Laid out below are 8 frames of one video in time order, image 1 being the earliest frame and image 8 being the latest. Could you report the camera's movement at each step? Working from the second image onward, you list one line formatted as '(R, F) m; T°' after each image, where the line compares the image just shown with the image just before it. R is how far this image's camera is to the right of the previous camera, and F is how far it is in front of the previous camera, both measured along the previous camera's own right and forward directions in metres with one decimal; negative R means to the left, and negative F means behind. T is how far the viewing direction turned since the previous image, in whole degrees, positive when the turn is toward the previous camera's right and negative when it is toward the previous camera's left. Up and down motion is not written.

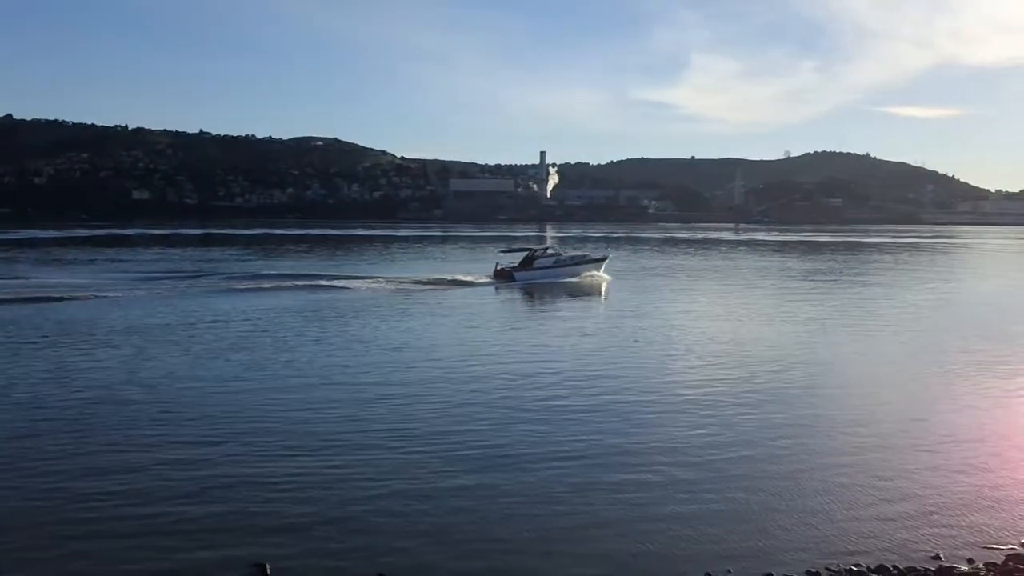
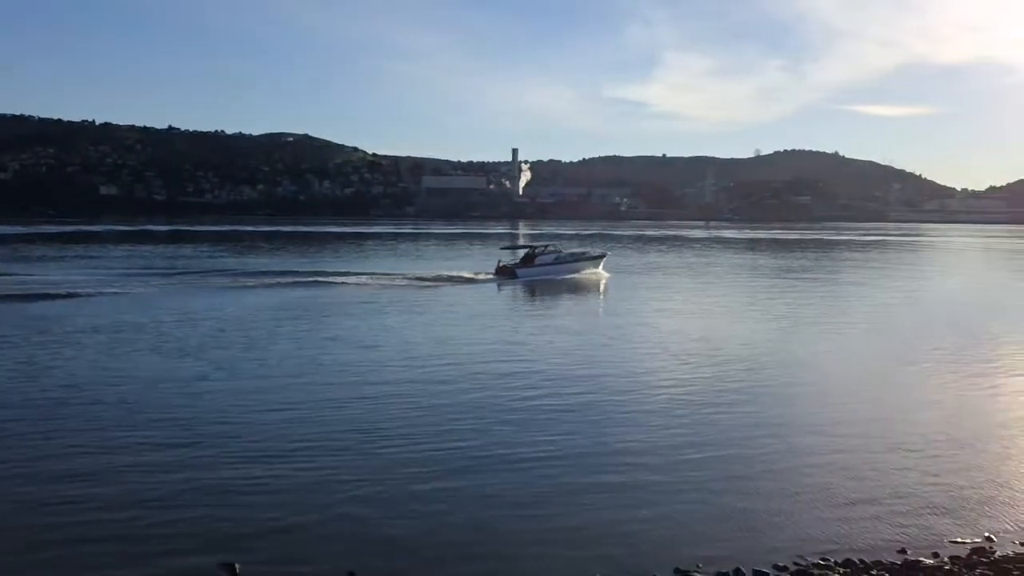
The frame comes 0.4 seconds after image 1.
(-0.2, -2.2) m; +2°
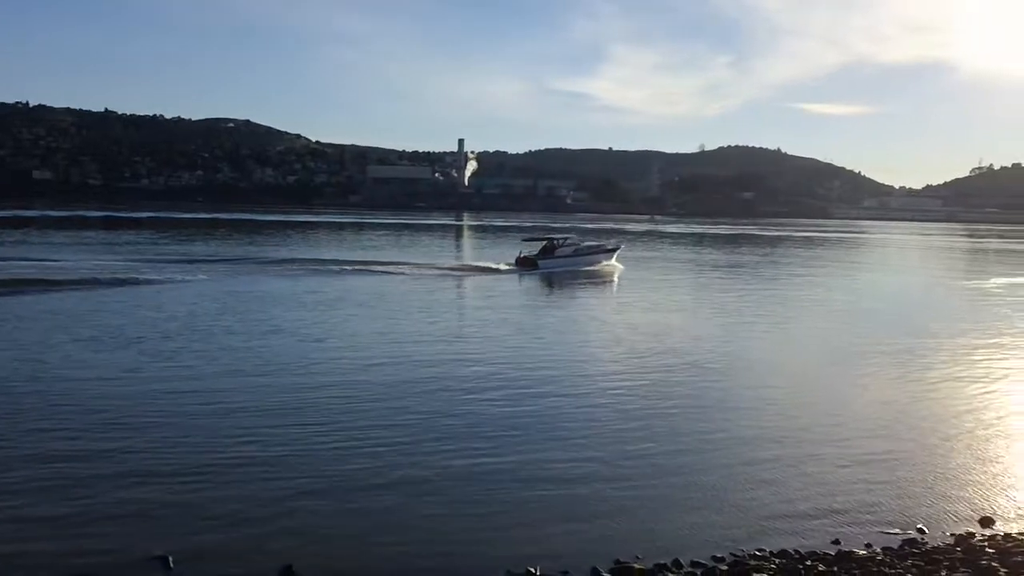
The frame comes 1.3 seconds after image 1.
(0.0, +0.1) m; +3°
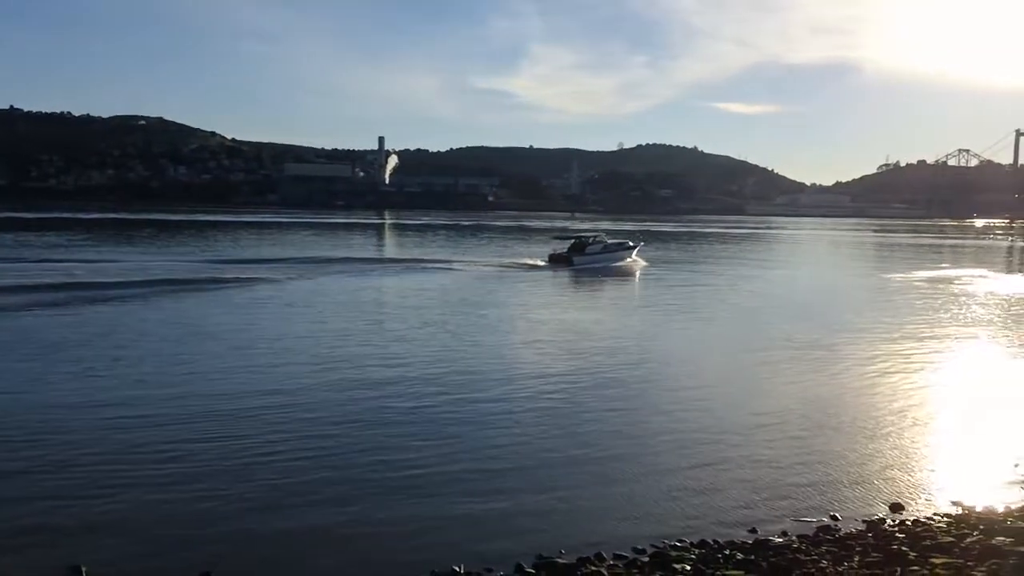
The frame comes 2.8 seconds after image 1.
(0.0, 0.0) m; +5°
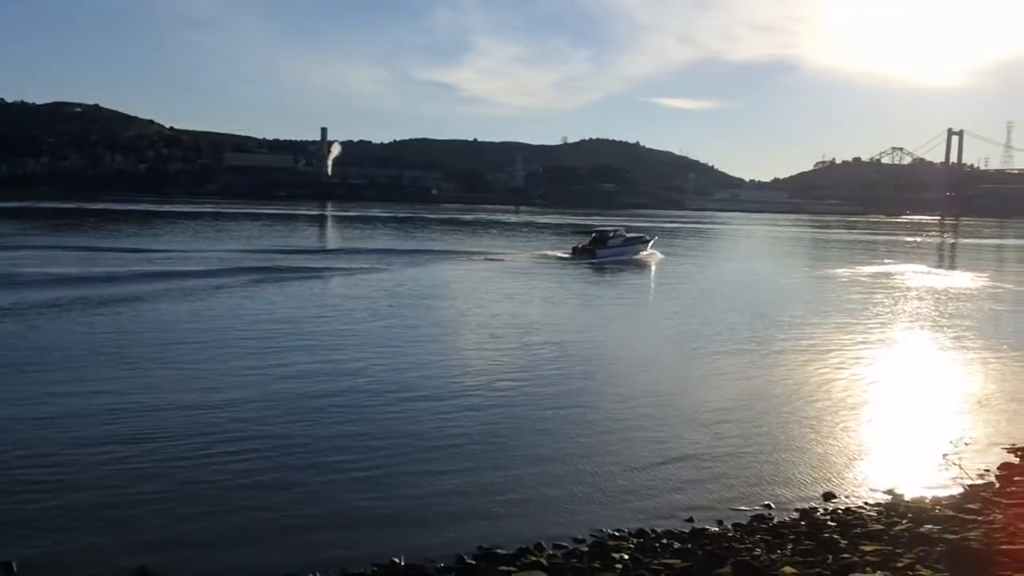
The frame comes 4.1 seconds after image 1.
(0.0, 0.0) m; +3°
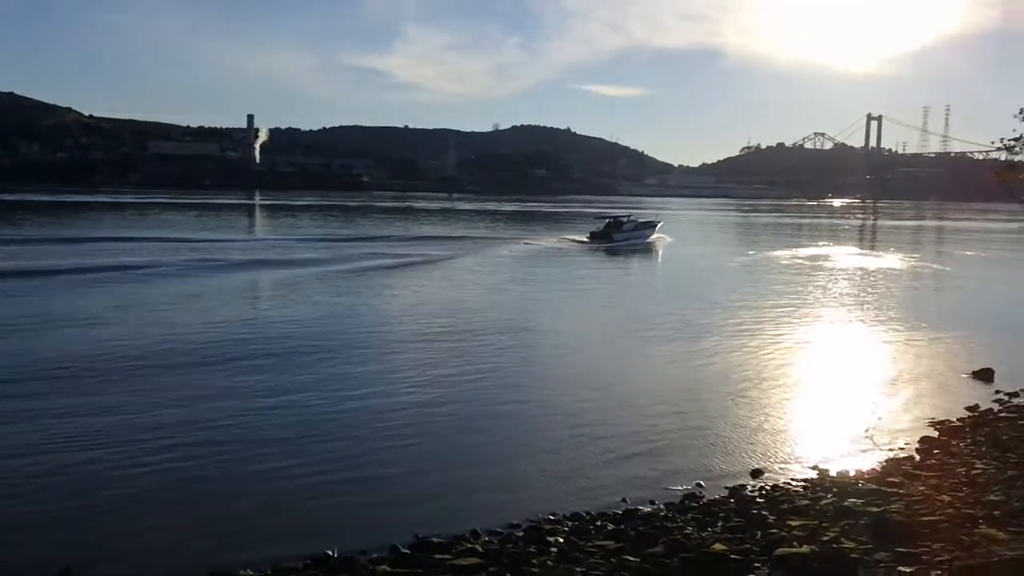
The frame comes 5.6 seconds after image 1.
(0.0, 0.0) m; +4°
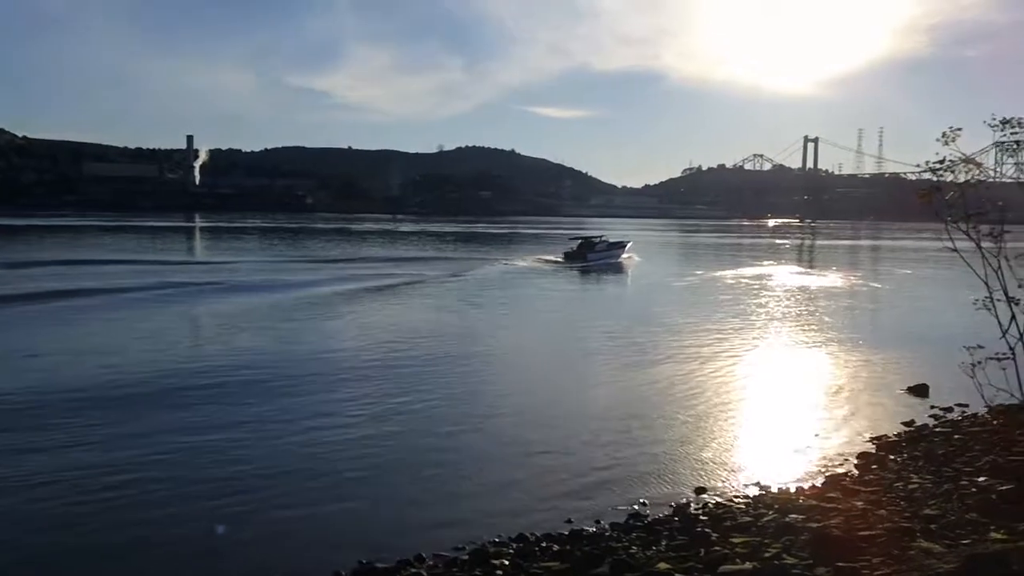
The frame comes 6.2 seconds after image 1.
(0.0, 0.0) m; +3°
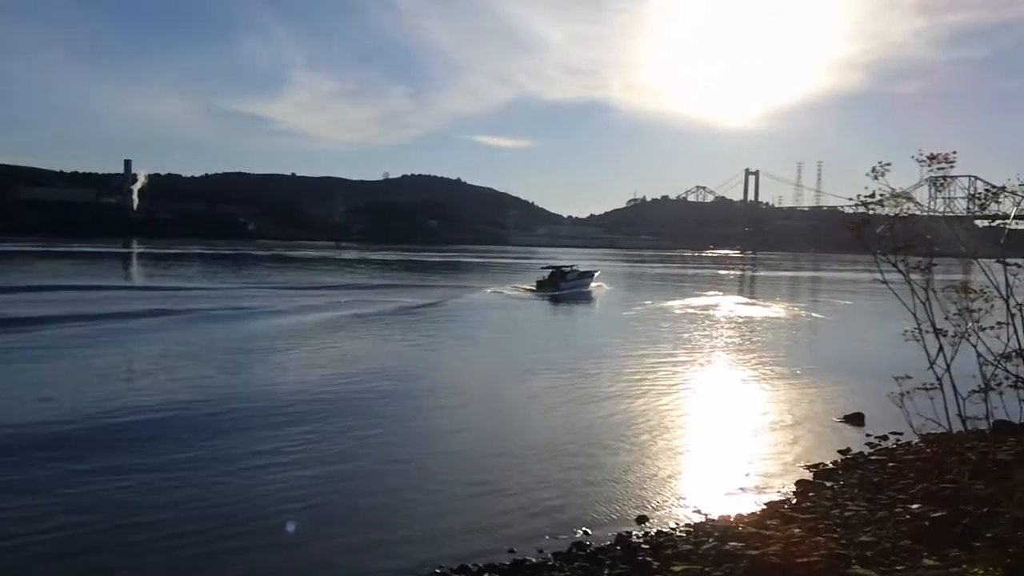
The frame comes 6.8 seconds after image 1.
(0.0, 0.0) m; +3°
